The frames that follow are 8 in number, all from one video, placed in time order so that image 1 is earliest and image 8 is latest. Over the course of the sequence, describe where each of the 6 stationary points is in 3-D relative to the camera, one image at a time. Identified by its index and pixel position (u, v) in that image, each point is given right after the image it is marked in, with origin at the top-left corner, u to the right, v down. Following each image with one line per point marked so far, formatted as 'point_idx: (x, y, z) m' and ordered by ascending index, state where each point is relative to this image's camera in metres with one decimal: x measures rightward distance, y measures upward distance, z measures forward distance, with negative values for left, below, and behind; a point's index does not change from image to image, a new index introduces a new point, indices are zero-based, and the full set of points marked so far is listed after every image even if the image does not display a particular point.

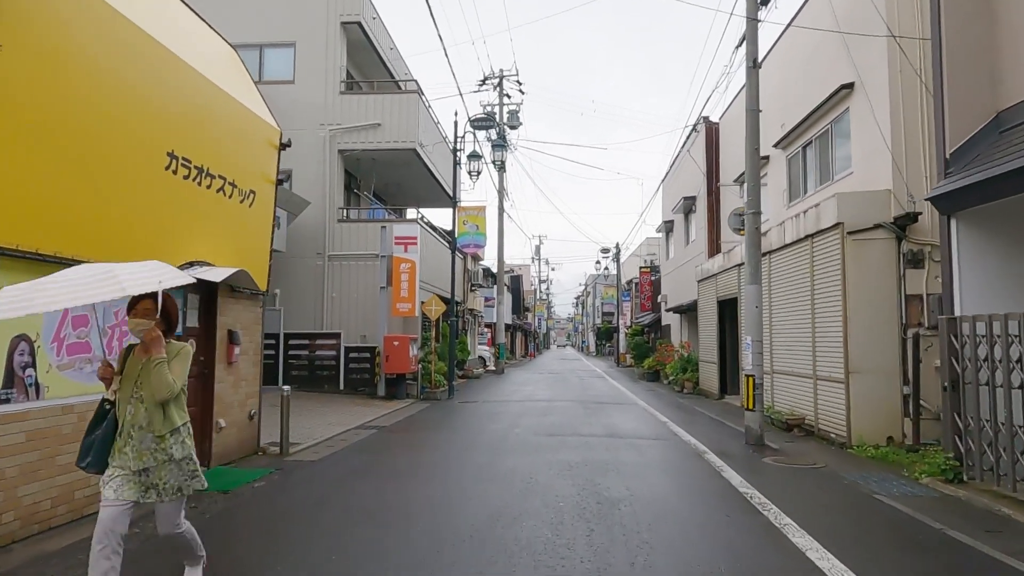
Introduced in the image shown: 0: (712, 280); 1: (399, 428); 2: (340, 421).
0: (+5.8, +0.2, +19.2) m
1: (-2.2, -2.7, +13.1) m
2: (-3.5, -2.7, +13.7) m
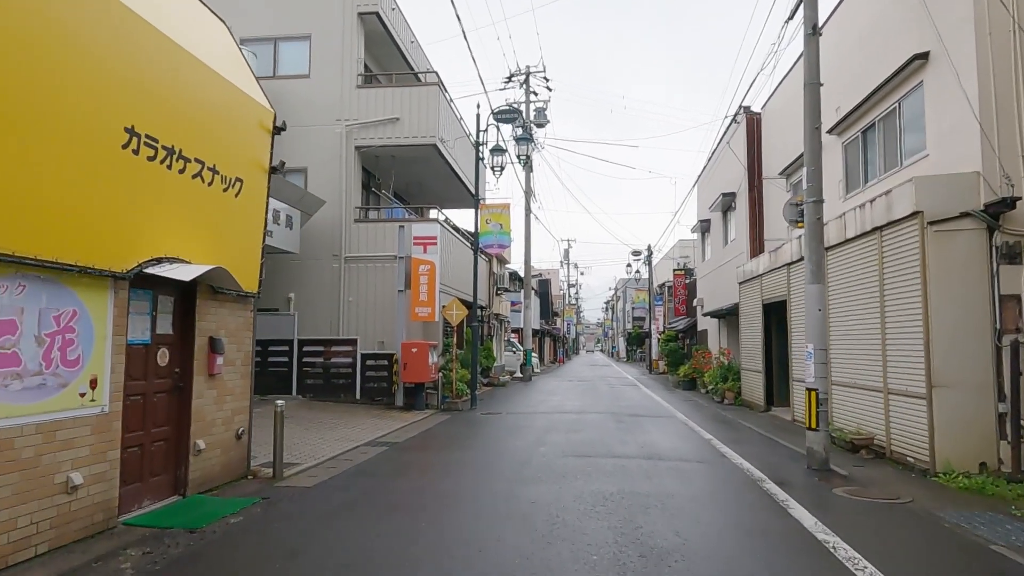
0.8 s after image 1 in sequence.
0: (+6.5, +0.2, +17.7) m
1: (-1.7, -2.8, +11.8) m
2: (-3.0, -2.8, +12.6) m
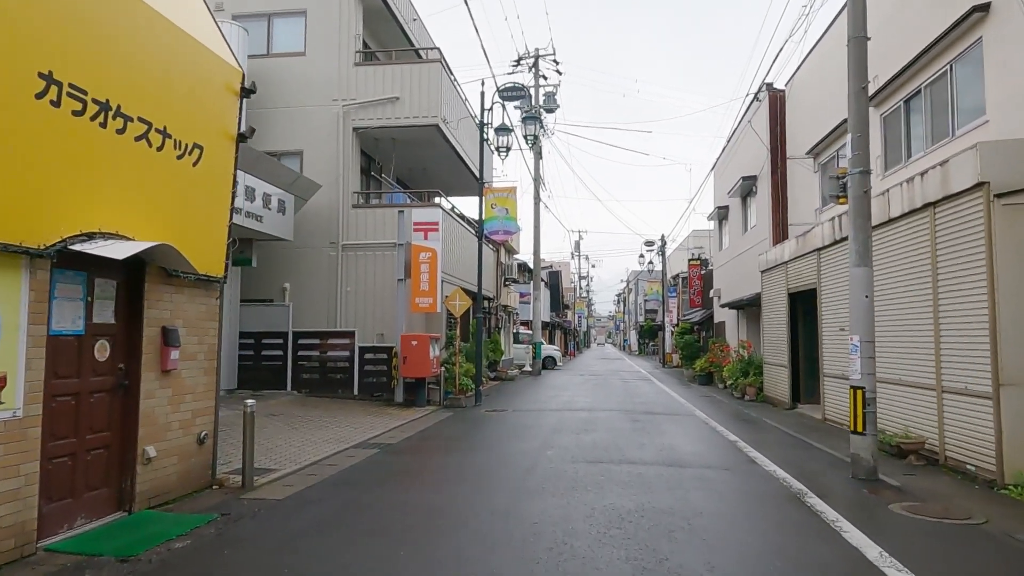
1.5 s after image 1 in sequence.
0: (+6.6, +0.5, +16.5) m
1: (-1.7, -2.6, +10.8) m
2: (-3.0, -2.6, +11.5) m
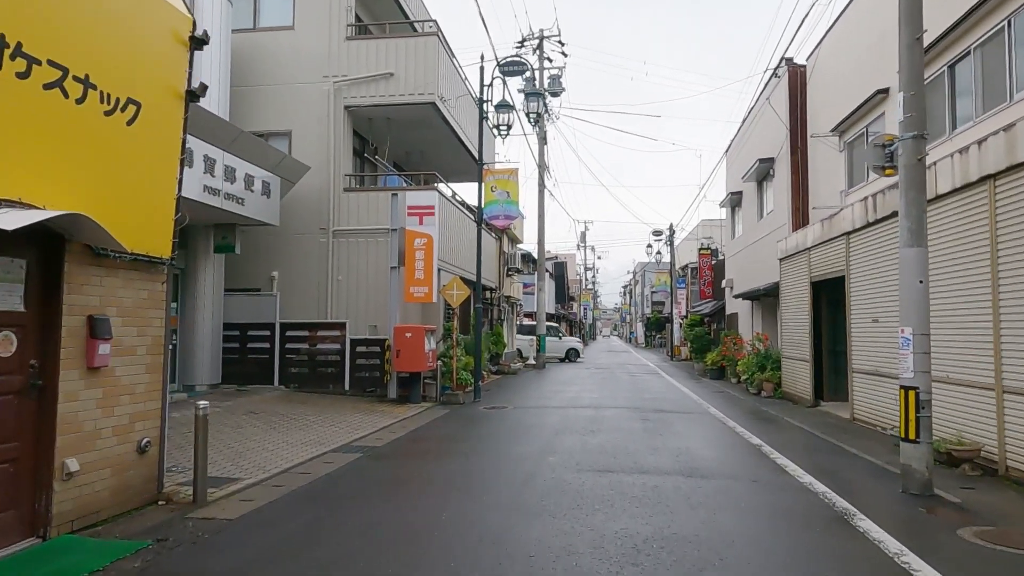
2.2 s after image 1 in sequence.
0: (+6.7, +0.7, +15.3) m
1: (-1.7, -2.4, +9.7) m
2: (-3.0, -2.3, +10.5) m
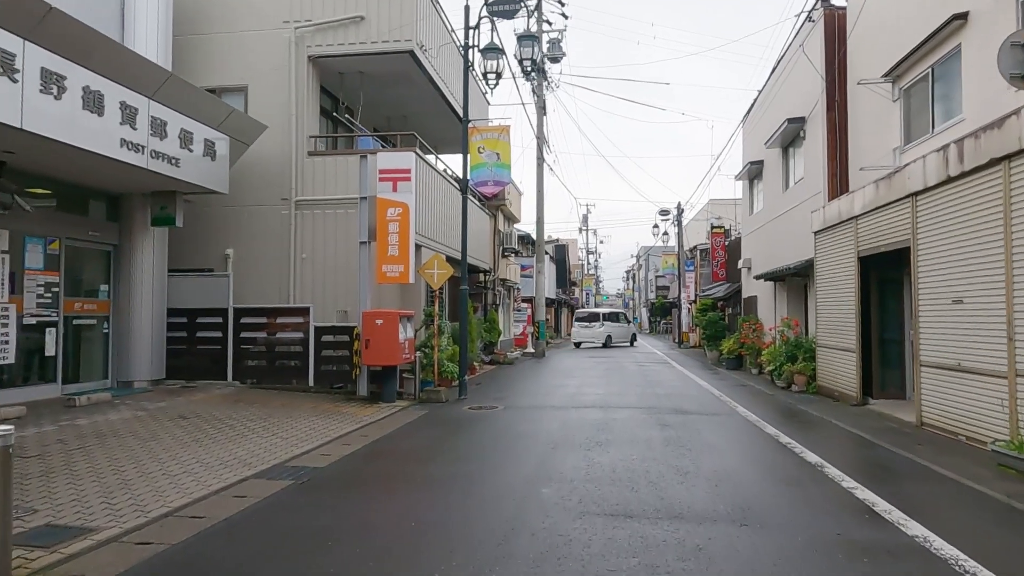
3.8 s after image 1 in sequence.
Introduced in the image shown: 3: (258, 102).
0: (+6.5, +1.2, +12.9) m
1: (-1.9, -2.0, +7.4) m
2: (-3.2, -2.0, +8.2) m
3: (-5.7, +4.2, +15.0) m
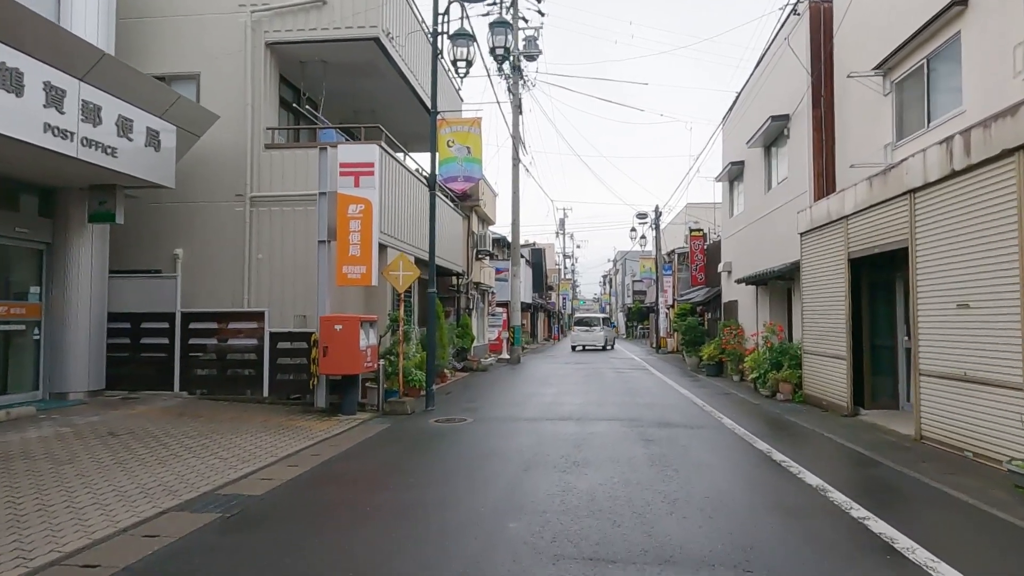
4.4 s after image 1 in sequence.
0: (+5.9, +1.1, +12.3) m
1: (-2.2, -2.1, +6.5) m
2: (-3.5, -2.0, +7.2) m
3: (-6.3, +4.1, +13.9) m
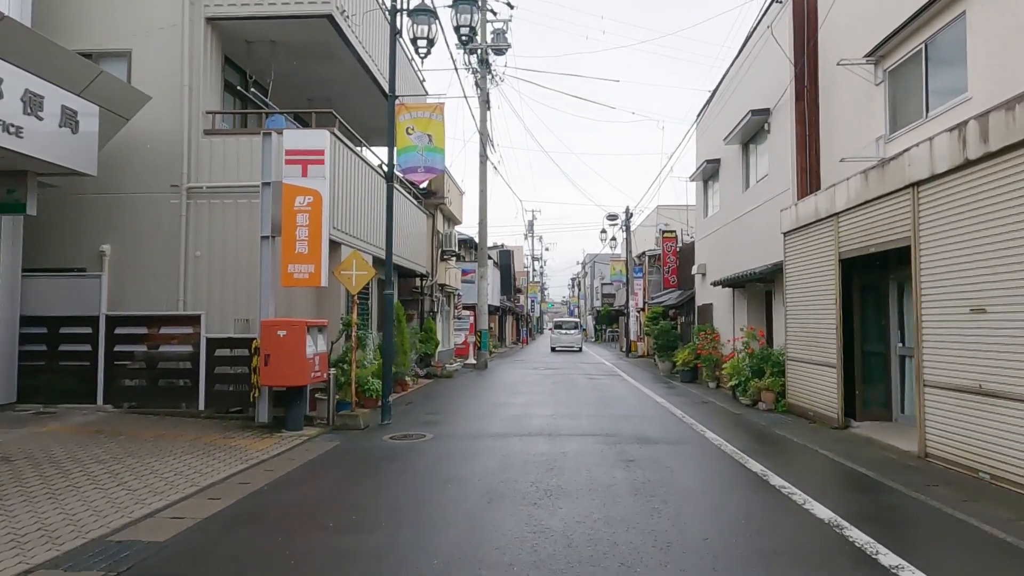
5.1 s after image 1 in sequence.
0: (+5.4, +1.1, +11.5) m
1: (-2.5, -2.1, +5.3) m
2: (-3.9, -2.0, +5.9) m
3: (-6.9, +4.1, +12.5) m
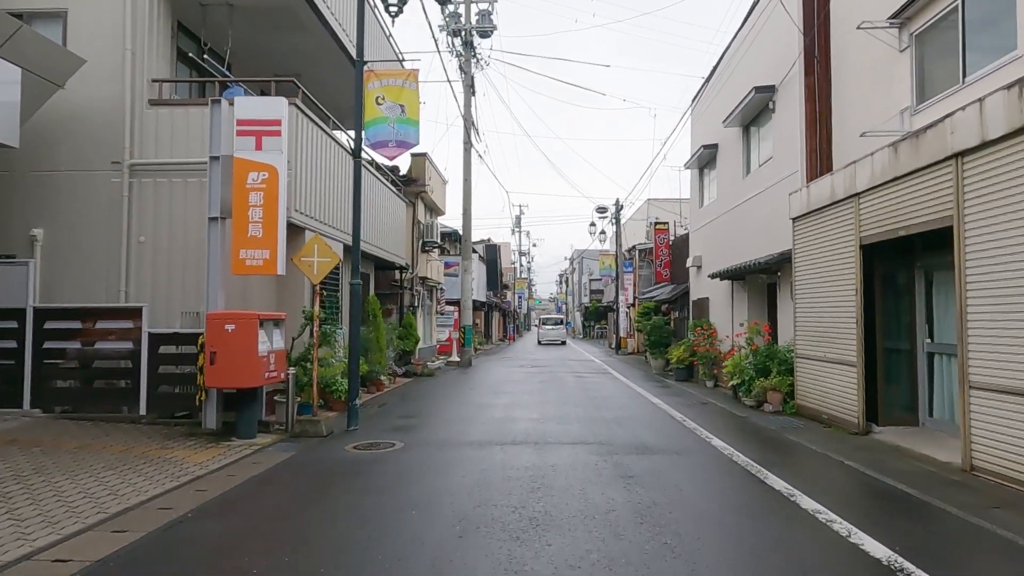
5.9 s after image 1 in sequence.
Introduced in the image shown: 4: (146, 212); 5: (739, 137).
0: (+5.1, +1.2, +10.3) m
1: (-2.7, -1.9, +4.0) m
2: (-4.0, -1.9, +4.6) m
3: (-7.2, +4.3, +11.1) m
4: (-6.0, +1.2, +10.9) m
5: (+5.6, +3.7, +16.5) m
